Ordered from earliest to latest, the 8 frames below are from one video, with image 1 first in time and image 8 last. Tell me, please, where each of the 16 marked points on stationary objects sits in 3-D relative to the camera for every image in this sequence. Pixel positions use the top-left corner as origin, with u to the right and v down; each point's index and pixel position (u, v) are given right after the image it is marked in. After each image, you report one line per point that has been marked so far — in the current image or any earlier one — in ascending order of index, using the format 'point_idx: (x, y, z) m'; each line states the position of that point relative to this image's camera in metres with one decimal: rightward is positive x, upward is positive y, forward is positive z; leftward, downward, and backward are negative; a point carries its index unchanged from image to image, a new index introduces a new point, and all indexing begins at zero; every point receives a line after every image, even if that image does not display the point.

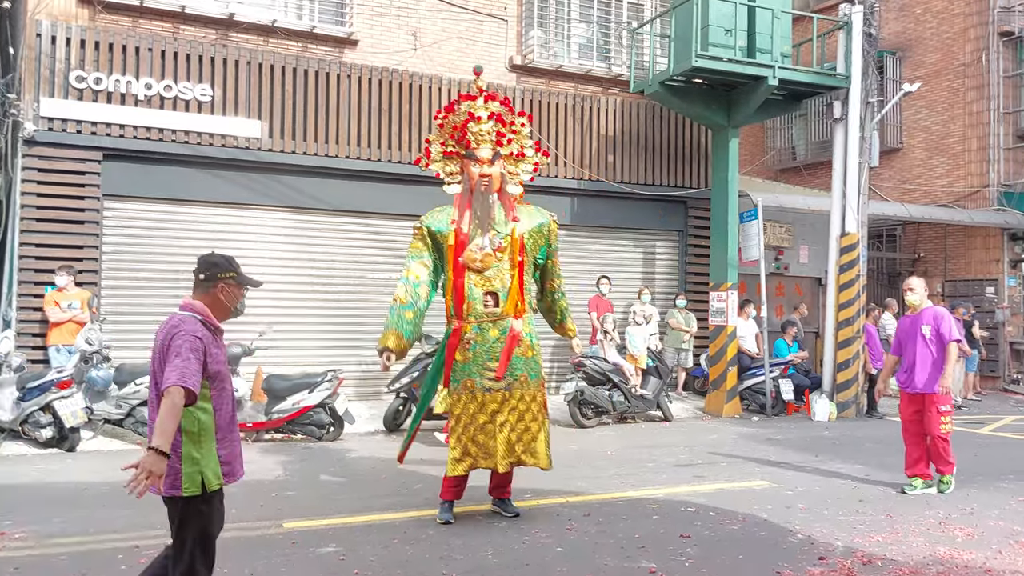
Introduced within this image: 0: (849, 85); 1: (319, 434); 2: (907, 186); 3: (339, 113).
0: (+4.0, +2.4, +10.3) m
1: (-1.9, -1.4, +8.7) m
2: (+7.3, +1.9, +15.6) m
3: (-2.0, +2.0, +10.1) m
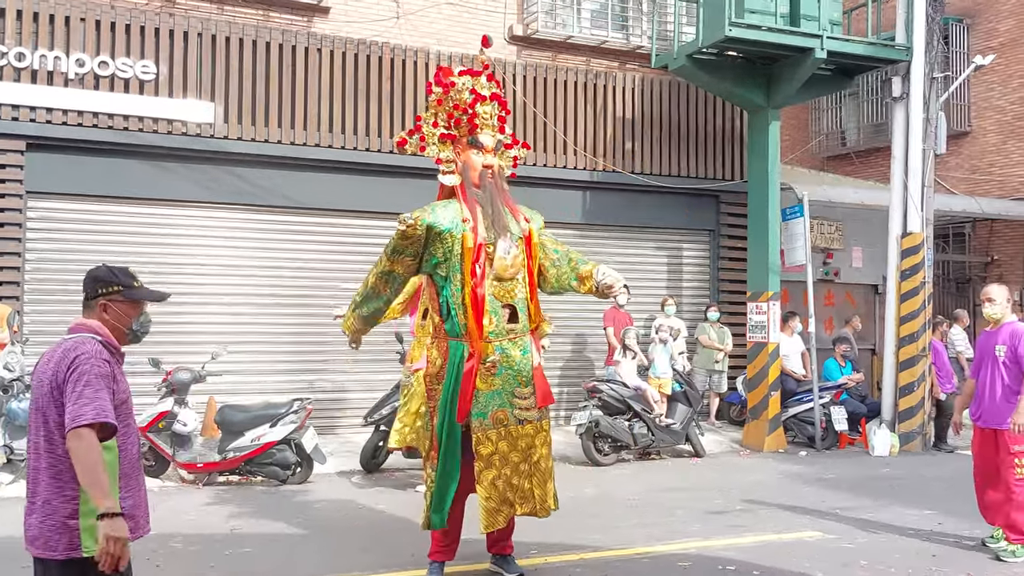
0: (+4.0, +2.3, +8.7) m
1: (-1.9, -1.6, +7.2) m
2: (+7.4, +1.8, +13.9) m
3: (-2.0, +1.9, +8.6) m
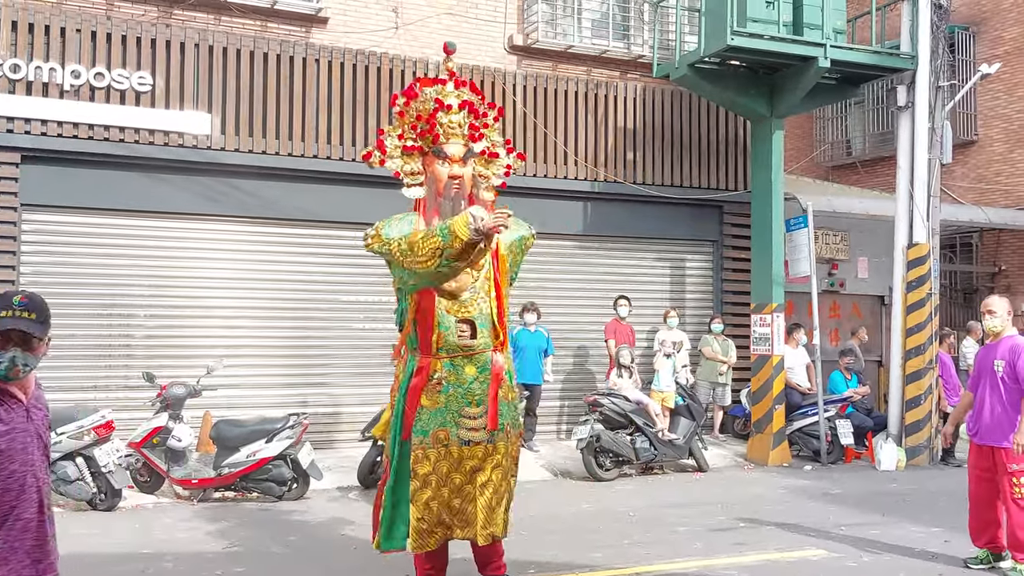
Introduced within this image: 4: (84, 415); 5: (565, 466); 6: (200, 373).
0: (+4.0, +2.2, +8.6) m
1: (-1.9, -1.7, +7.1) m
2: (+7.4, +1.6, +13.8) m
3: (-2.0, +1.8, +8.6) m
4: (-3.2, -0.9, +6.5) m
5: (+0.5, -1.7, +8.4) m
6: (-2.9, -0.8, +8.2) m
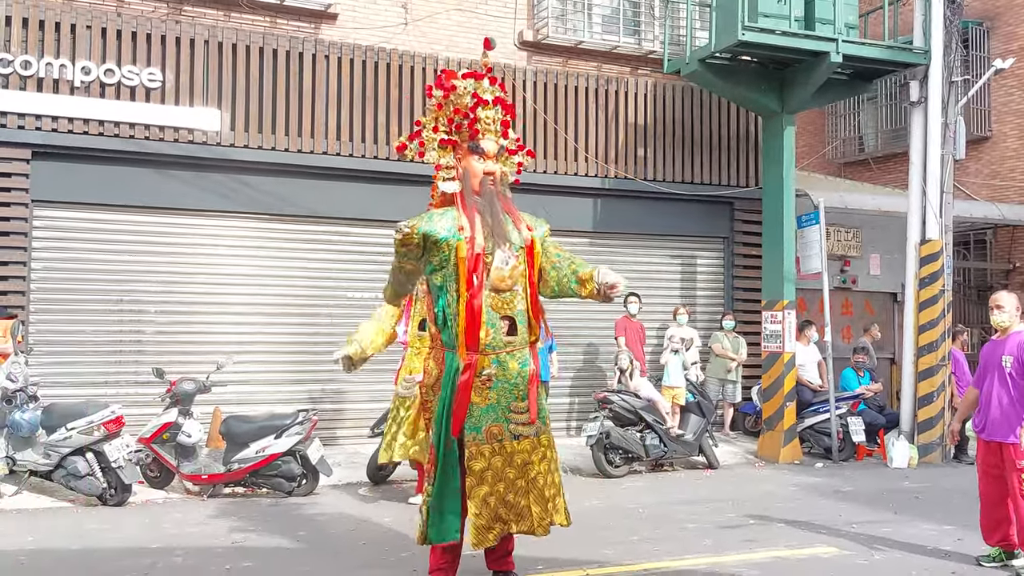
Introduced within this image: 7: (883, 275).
0: (+4.1, +2.2, +8.6) m
1: (-1.8, -1.6, +7.1) m
2: (+7.6, +1.7, +13.7) m
3: (-1.9, +1.8, +8.5) m
4: (-3.1, -0.9, +6.5) m
5: (+0.6, -1.7, +8.4) m
6: (-2.9, -0.8, +8.3) m
7: (+4.7, +0.2, +11.1) m
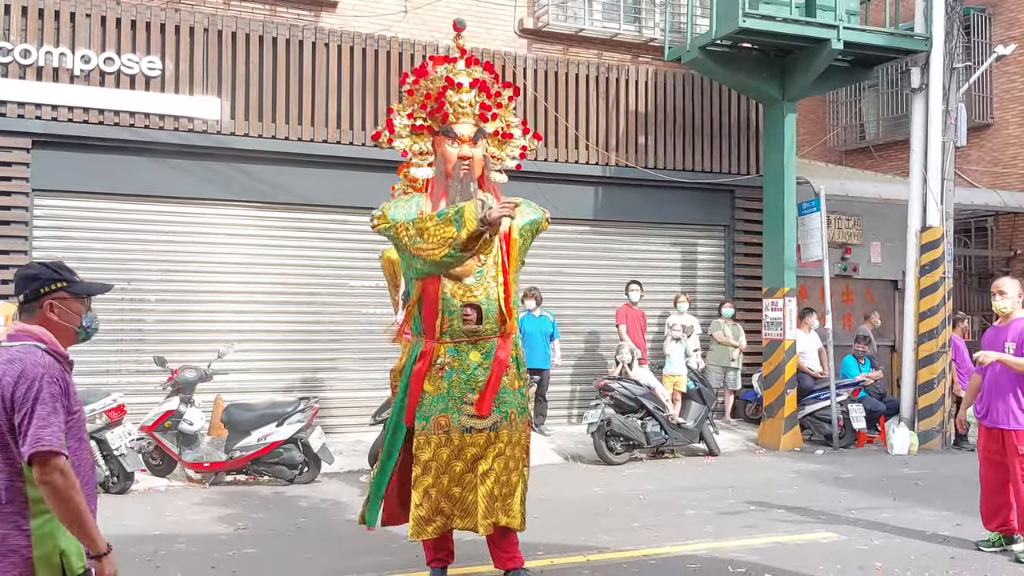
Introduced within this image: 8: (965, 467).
0: (+4.1, +2.3, +8.5) m
1: (-1.8, -1.5, +7.1) m
2: (+7.6, +1.8, +13.7) m
3: (-1.9, +2.0, +8.5) m
4: (-3.1, -0.8, +6.6) m
5: (+0.6, -1.6, +8.4) m
6: (-2.8, -0.7, +8.3) m
7: (+4.7, +0.3, +11.1) m
8: (+4.1, -1.6, +7.8) m
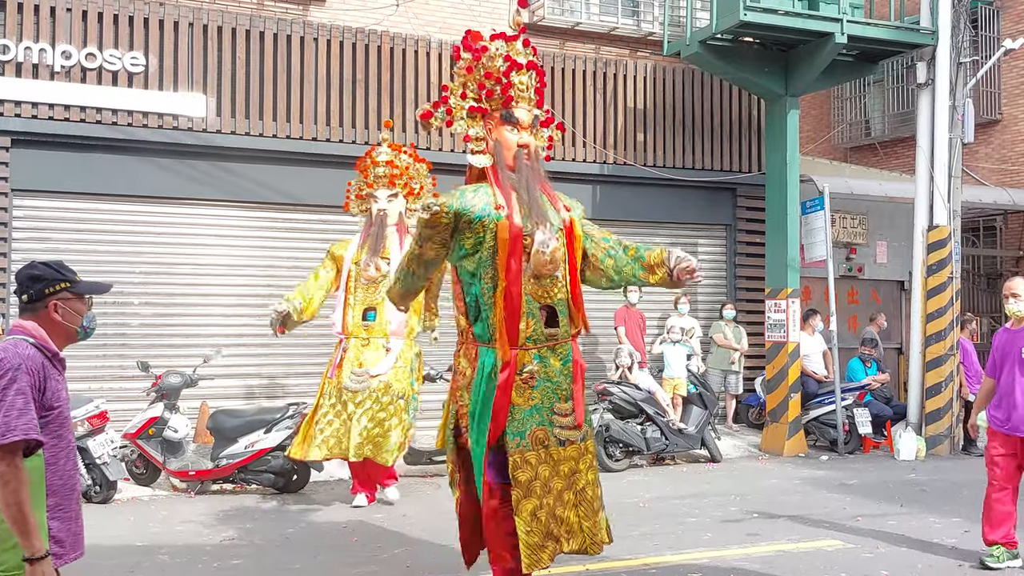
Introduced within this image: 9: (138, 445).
0: (+4.0, +2.3, +8.3) m
1: (-1.8, -1.5, +6.9) m
2: (+7.5, +1.8, +13.4) m
3: (-1.9, +1.9, +8.3) m
4: (-3.1, -0.8, +6.3) m
5: (+0.6, -1.6, +8.2) m
6: (-2.9, -0.7, +8.0) m
7: (+4.6, +0.3, +10.8) m
8: (+4.0, -1.6, +7.6) m
9: (-3.0, -1.2, +6.9) m
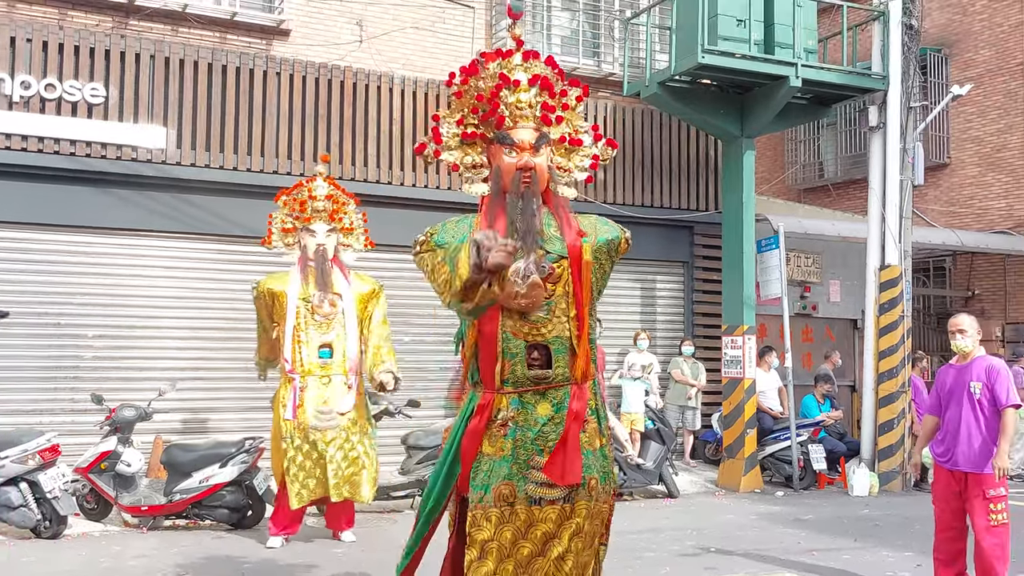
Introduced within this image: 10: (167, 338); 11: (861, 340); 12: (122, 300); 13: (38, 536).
0: (+3.7, +2.0, +8.5) m
1: (-2.2, -1.8, +6.8) m
2: (+7.0, +1.3, +13.8) m
3: (-2.3, +1.6, +8.3) m
4: (-3.5, -1.1, +6.2) m
5: (+0.2, -1.9, +8.2) m
6: (-3.3, -1.0, +7.9) m
7: (+4.2, -0.2, +11.0) m
8: (+3.6, -2.0, +7.7) m
9: (-3.3, -1.5, +6.8) m
10: (-3.2, -0.5, +8.1) m
11: (+4.4, -0.6, +11.0) m
12: (-3.5, -0.1, +7.9) m
13: (-3.4, -1.8, +6.3) m
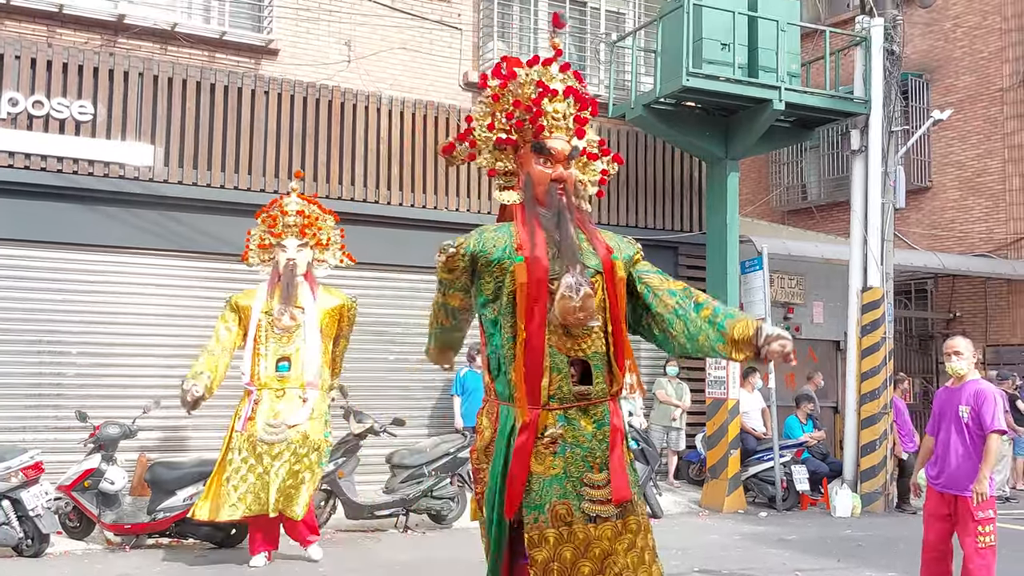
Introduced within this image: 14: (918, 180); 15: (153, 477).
0: (+3.5, +1.7, +8.7) m
1: (-2.3, -2.0, +6.8) m
2: (+6.8, +0.9, +13.9) m
3: (-2.4, +1.5, +8.4) m
4: (-3.6, -1.2, +6.2) m
5: (0.0, -2.1, +8.2) m
6: (-3.4, -1.1, +7.9) m
7: (+4.0, -0.4, +11.1) m
8: (+3.5, -2.2, +7.8) m
9: (-3.4, -1.6, +6.8) m
10: (-3.3, -0.6, +8.1) m
11: (+4.2, -0.9, +11.1) m
12: (-3.6, -0.3, +7.9) m
13: (-3.6, -1.9, +6.3) m
14: (+6.6, +1.8, +14.0) m
15: (-2.8, -1.5, +6.8) m
